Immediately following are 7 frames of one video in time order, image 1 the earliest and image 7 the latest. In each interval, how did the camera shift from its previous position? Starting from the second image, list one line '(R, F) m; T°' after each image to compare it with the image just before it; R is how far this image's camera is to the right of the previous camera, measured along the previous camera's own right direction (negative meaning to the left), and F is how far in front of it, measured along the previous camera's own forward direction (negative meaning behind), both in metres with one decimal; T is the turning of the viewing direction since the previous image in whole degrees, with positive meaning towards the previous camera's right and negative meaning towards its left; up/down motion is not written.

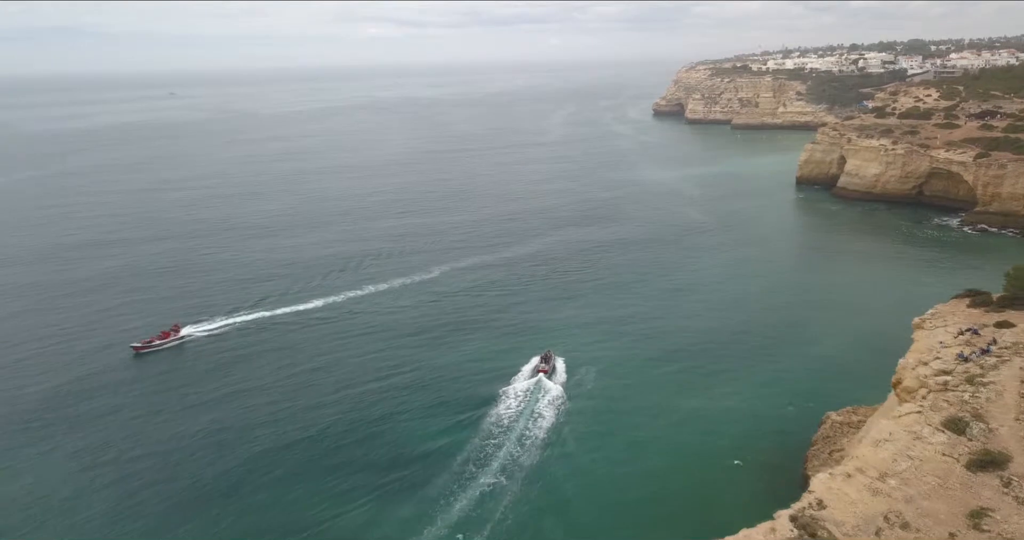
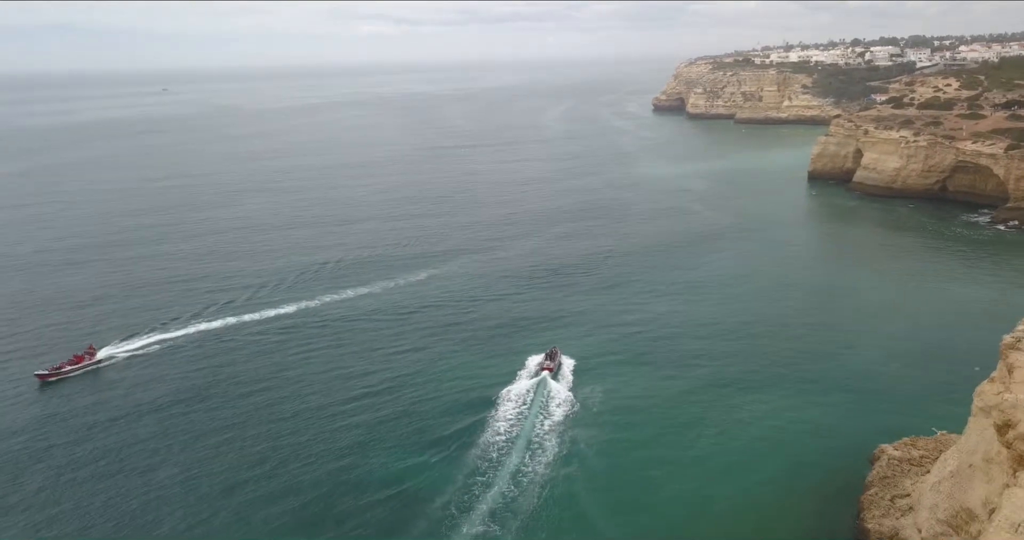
(+0.2, +4.0) m; 0°
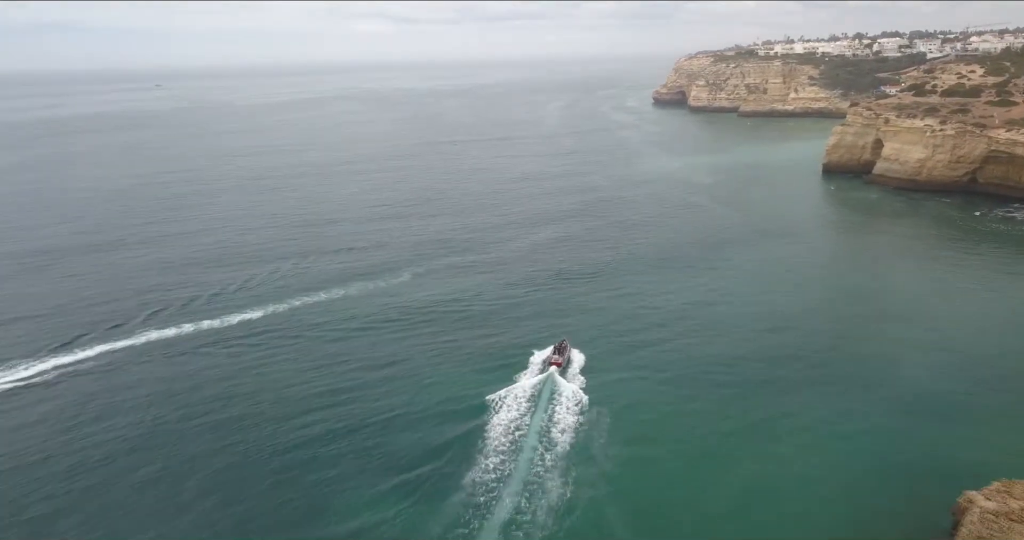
(+0.2, +4.2) m; 0°
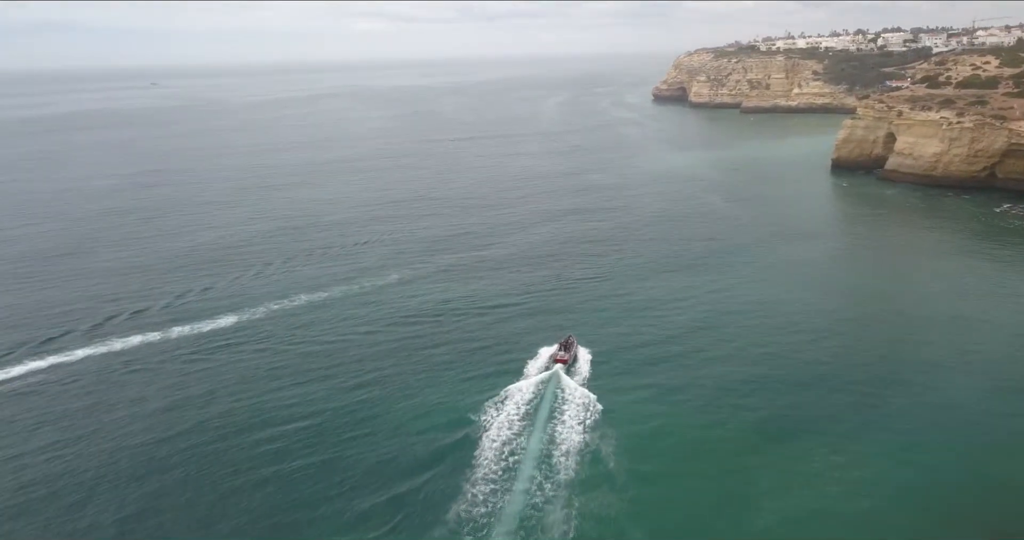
(+0.2, +2.5) m; 0°
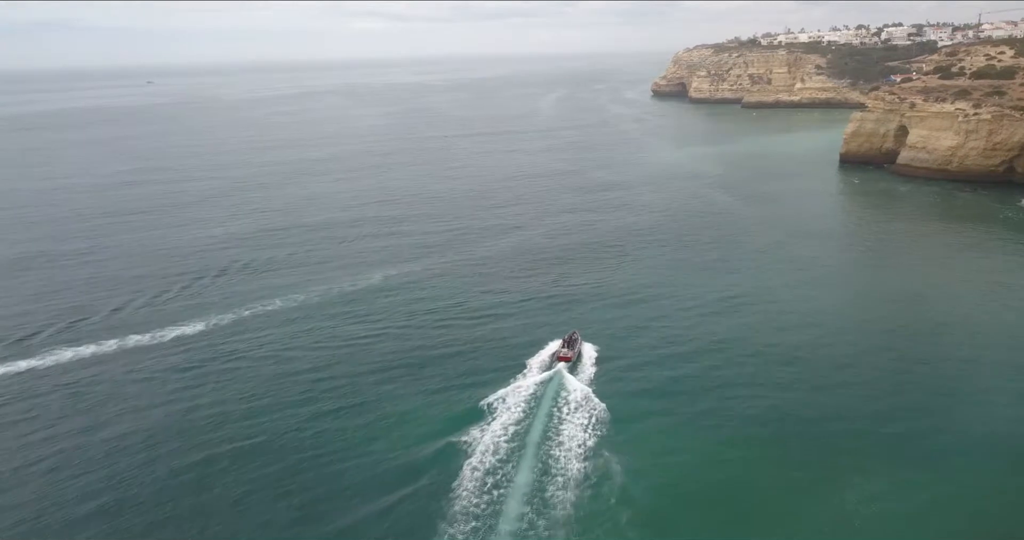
(+0.3, +2.4) m; 0°
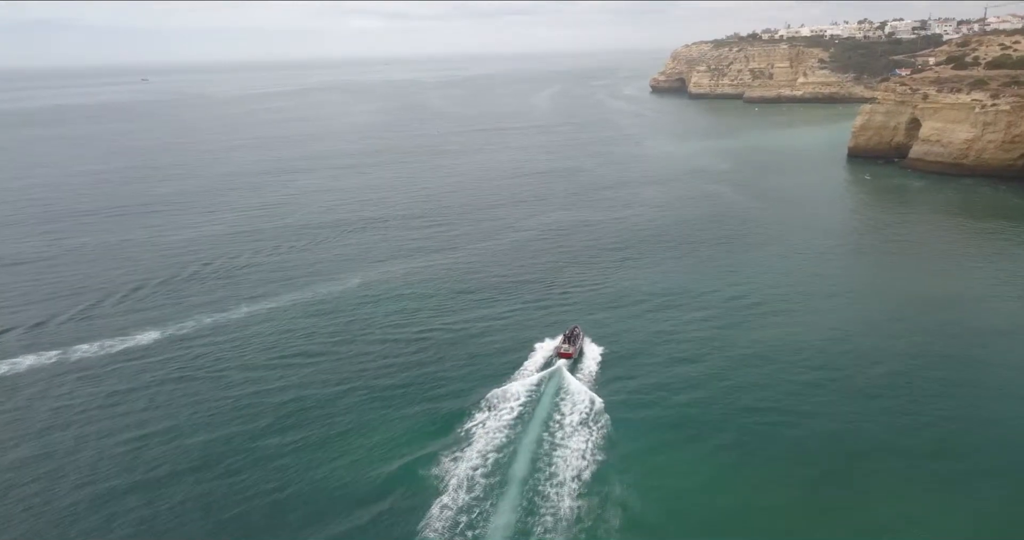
(+0.4, +2.5) m; 0°
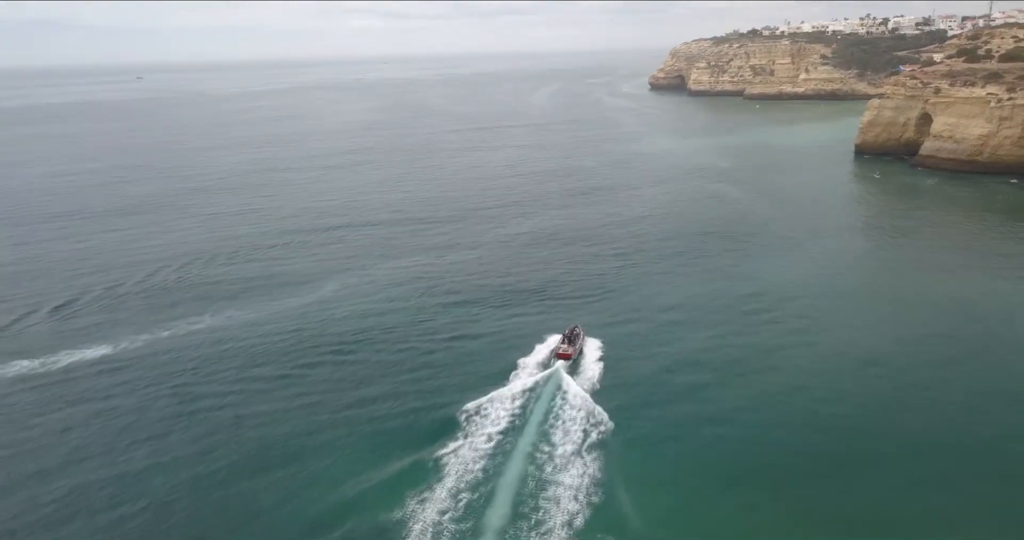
(+0.4, +2.2) m; 0°
